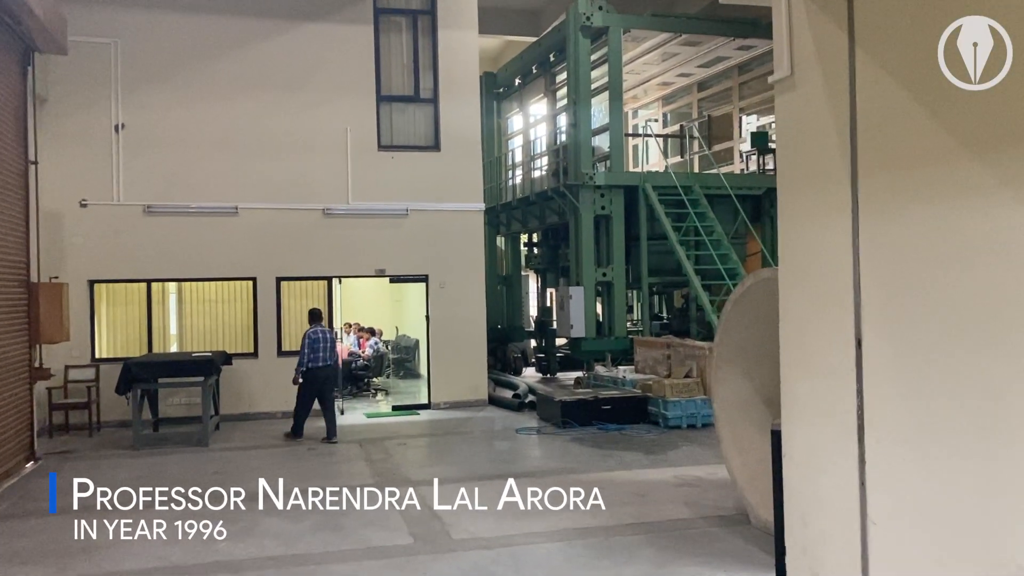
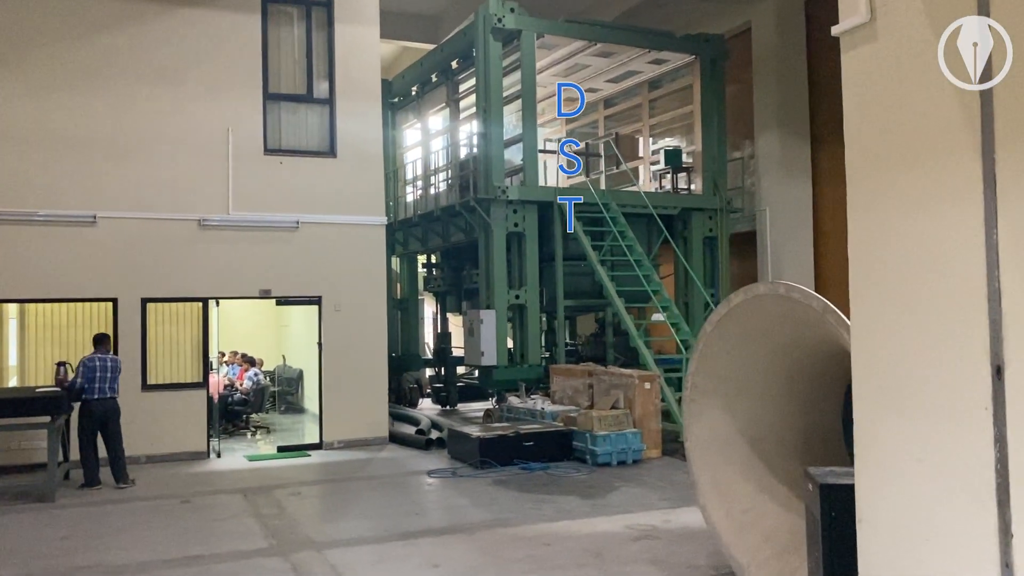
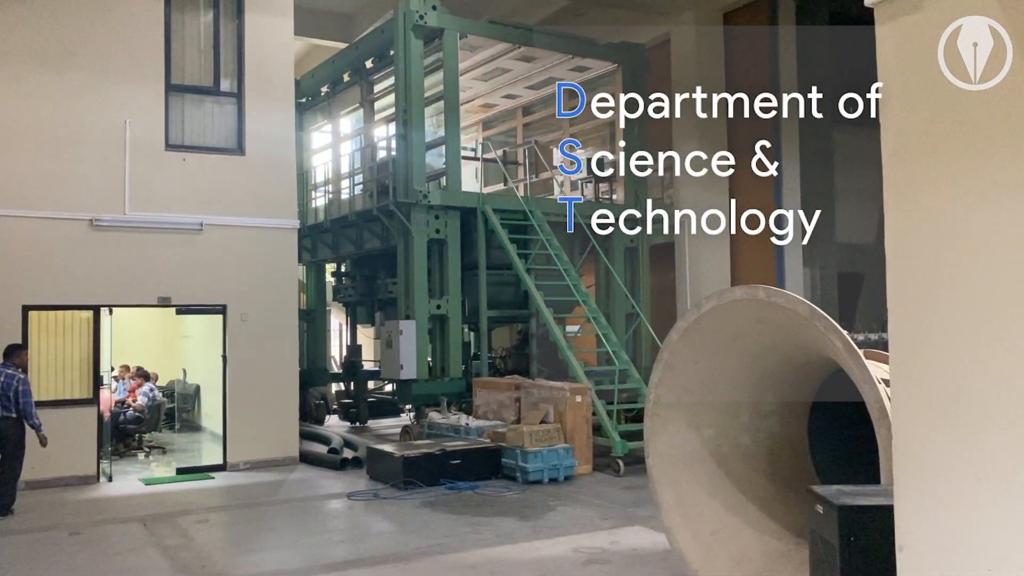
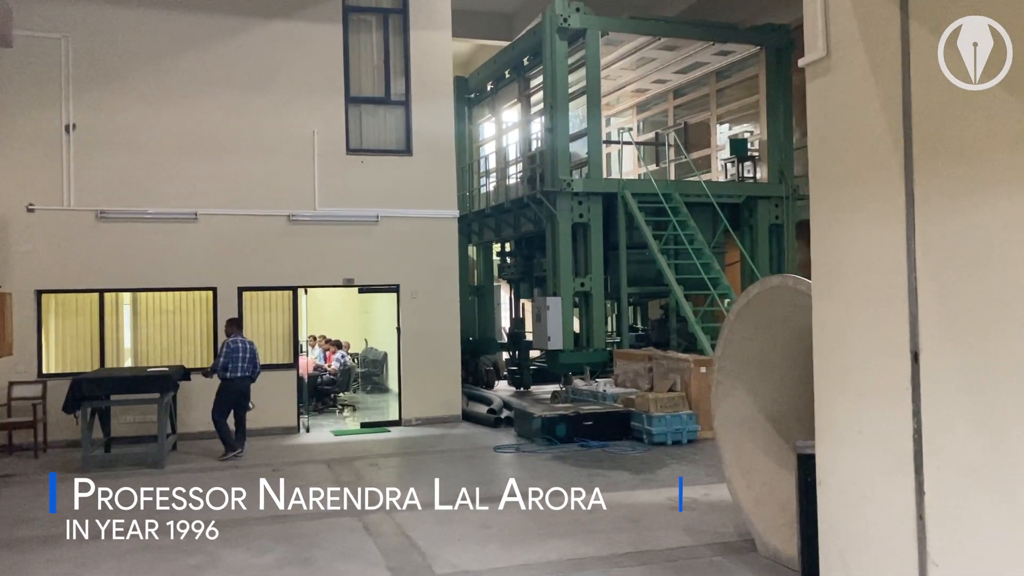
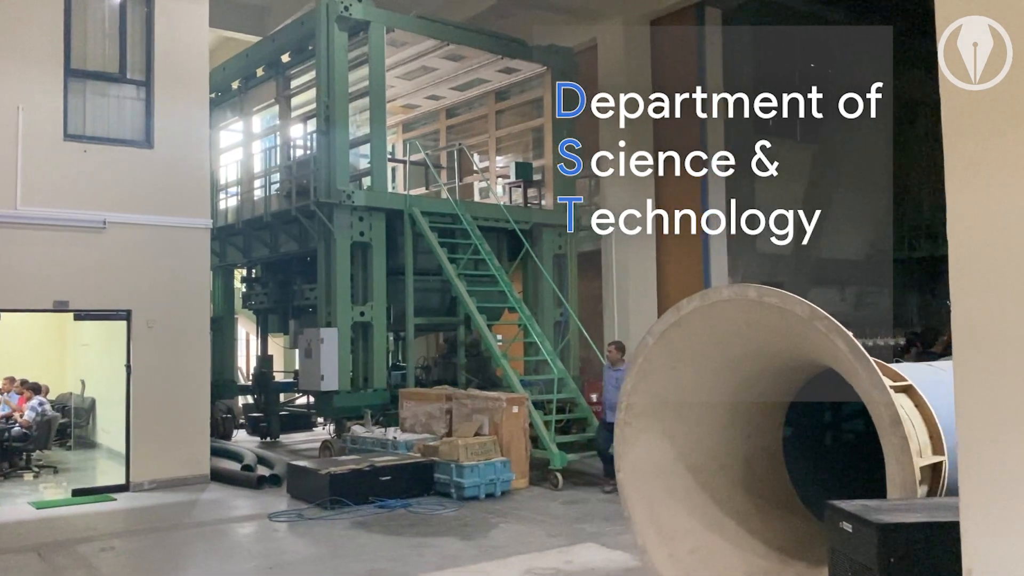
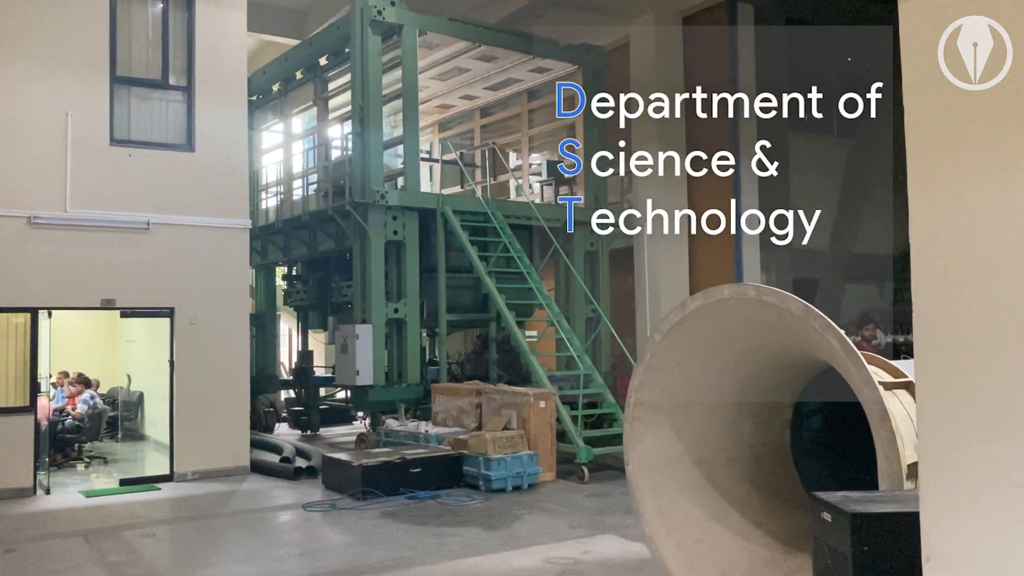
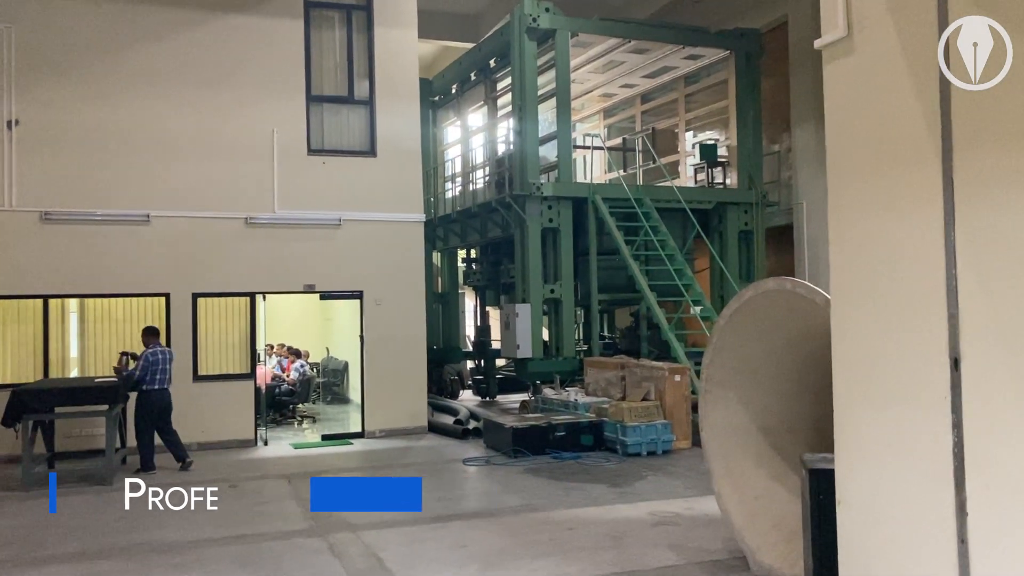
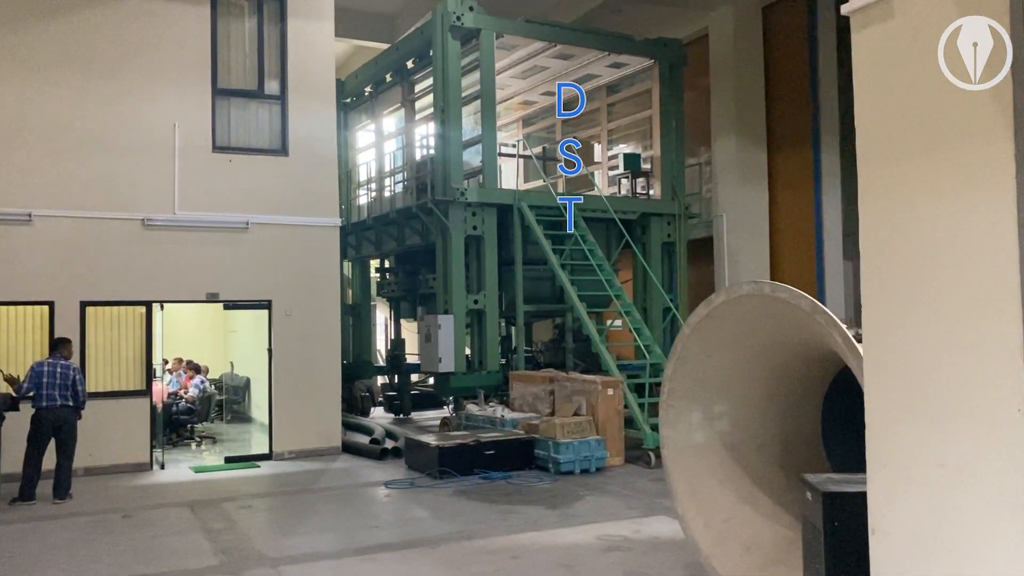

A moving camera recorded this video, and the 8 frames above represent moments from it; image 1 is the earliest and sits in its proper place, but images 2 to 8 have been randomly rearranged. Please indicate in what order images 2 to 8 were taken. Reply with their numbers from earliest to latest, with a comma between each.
4, 7, 2, 8, 3, 6, 5
